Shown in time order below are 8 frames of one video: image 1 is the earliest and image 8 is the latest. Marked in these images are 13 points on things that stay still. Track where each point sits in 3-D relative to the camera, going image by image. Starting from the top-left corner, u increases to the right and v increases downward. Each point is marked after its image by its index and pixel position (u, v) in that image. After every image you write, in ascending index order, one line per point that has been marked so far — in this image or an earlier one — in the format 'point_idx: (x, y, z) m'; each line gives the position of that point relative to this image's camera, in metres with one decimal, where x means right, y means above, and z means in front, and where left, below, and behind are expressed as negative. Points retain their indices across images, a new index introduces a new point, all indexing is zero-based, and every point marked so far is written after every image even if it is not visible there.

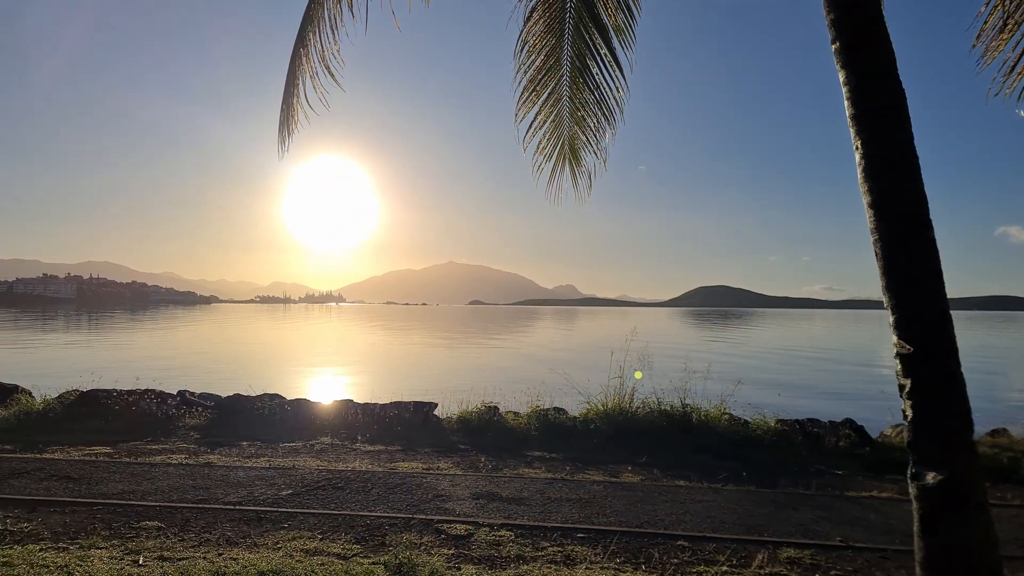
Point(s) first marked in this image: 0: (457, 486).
0: (-0.6, -2.3, +6.7) m
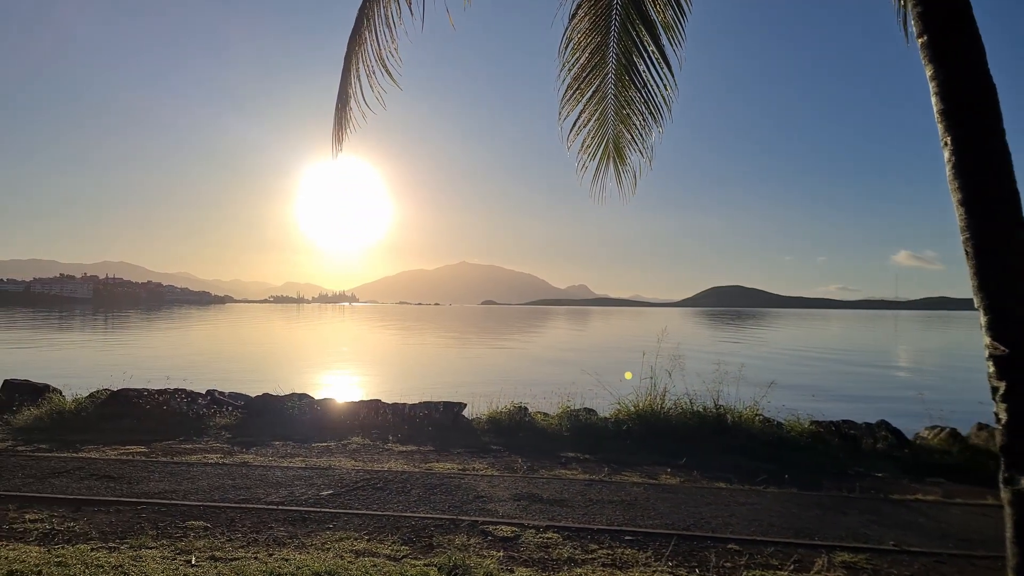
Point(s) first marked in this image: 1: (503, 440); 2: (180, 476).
0: (-0.2, -2.3, +6.6) m
1: (-0.1, -2.4, +9.3) m
2: (-3.9, -2.3, +7.0) m
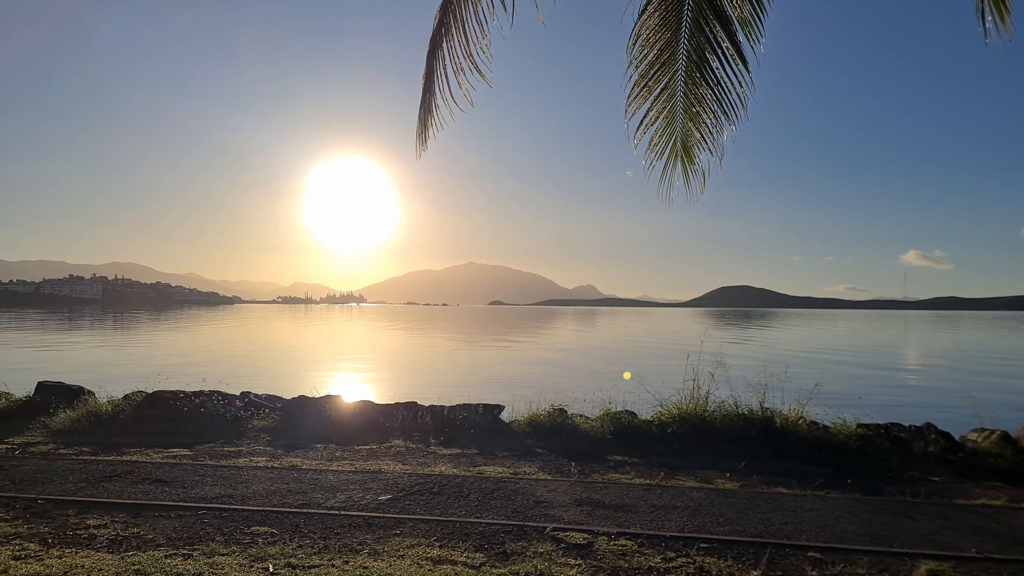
0: (+0.5, -2.3, +6.5) m
1: (+0.5, -2.4, +9.2) m
2: (-3.3, -2.3, +6.9) m
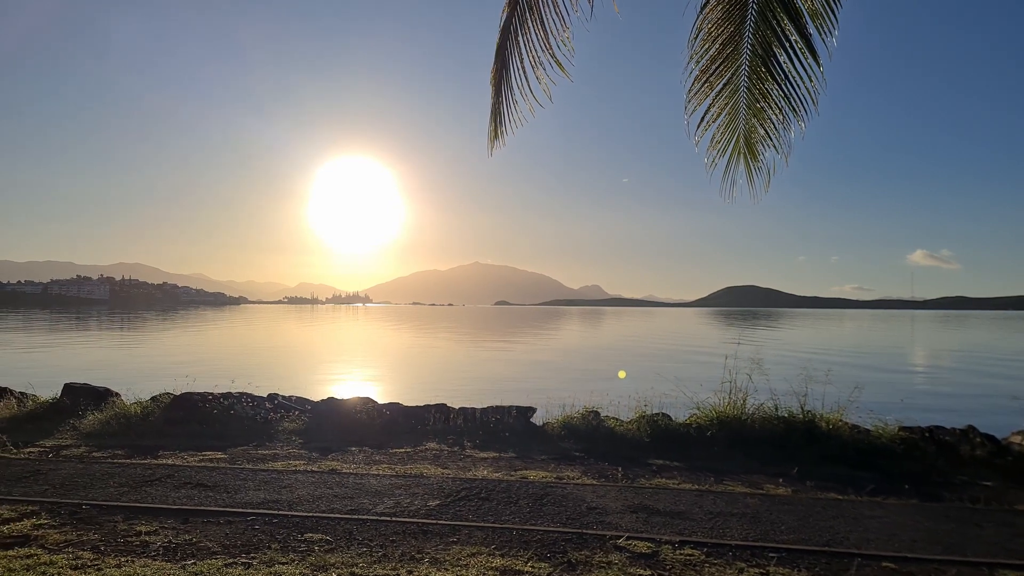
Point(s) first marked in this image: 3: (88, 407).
0: (+1.0, -2.3, +6.3) m
1: (+1.1, -2.5, +9.0) m
2: (-2.7, -2.3, +6.8) m
3: (-7.8, -2.2, +10.8) m
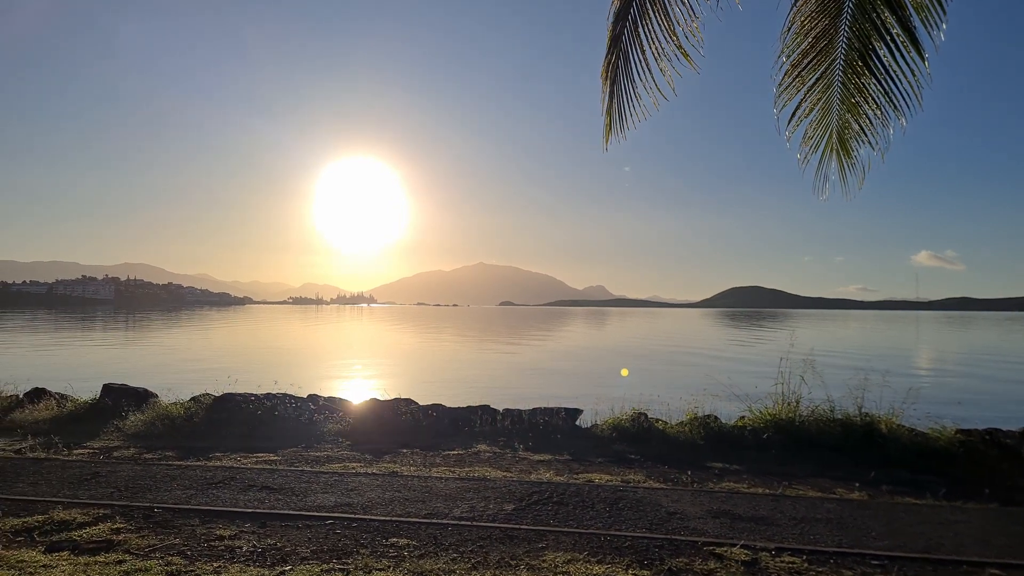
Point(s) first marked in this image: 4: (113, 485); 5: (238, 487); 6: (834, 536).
0: (+1.8, -2.3, +6.2) m
1: (+1.9, -2.5, +8.9) m
2: (-1.9, -2.3, +6.7) m
3: (-7.0, -2.2, +10.7) m
4: (-4.5, -2.2, +6.6) m
5: (-3.1, -2.3, +6.6) m
6: (+3.0, -2.3, +5.4) m
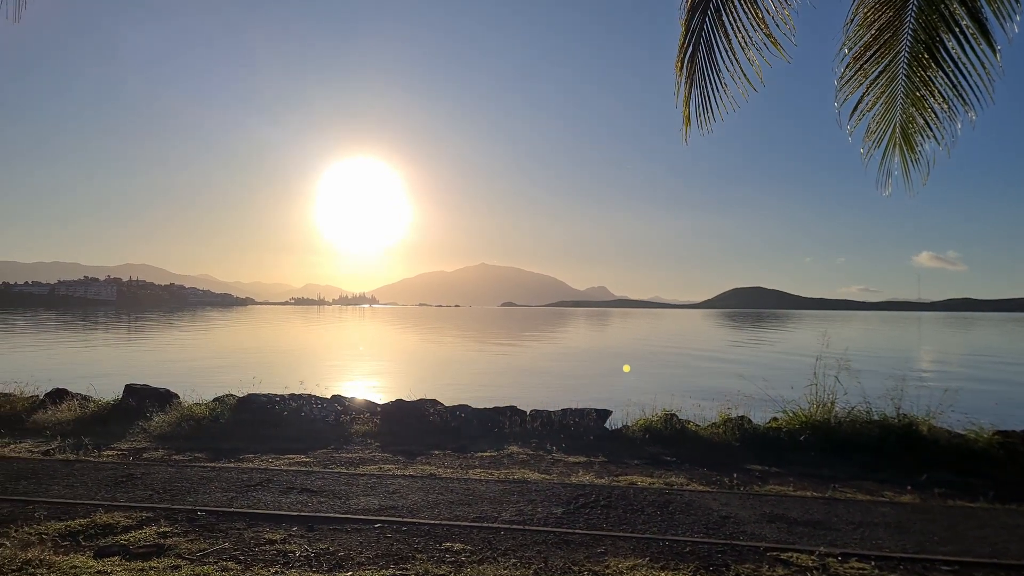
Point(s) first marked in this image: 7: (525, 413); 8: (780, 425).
0: (+2.3, -2.3, +6.1) m
1: (+2.4, -2.5, +8.8) m
2: (-1.5, -2.3, +6.6) m
3: (-6.5, -2.2, +10.6) m
4: (-4.0, -2.2, +6.5) m
5: (-2.6, -2.2, +6.5) m
6: (+3.5, -2.3, +5.2) m
7: (+0.3, -2.3, +10.7) m
8: (+4.3, -2.2, +9.3) m
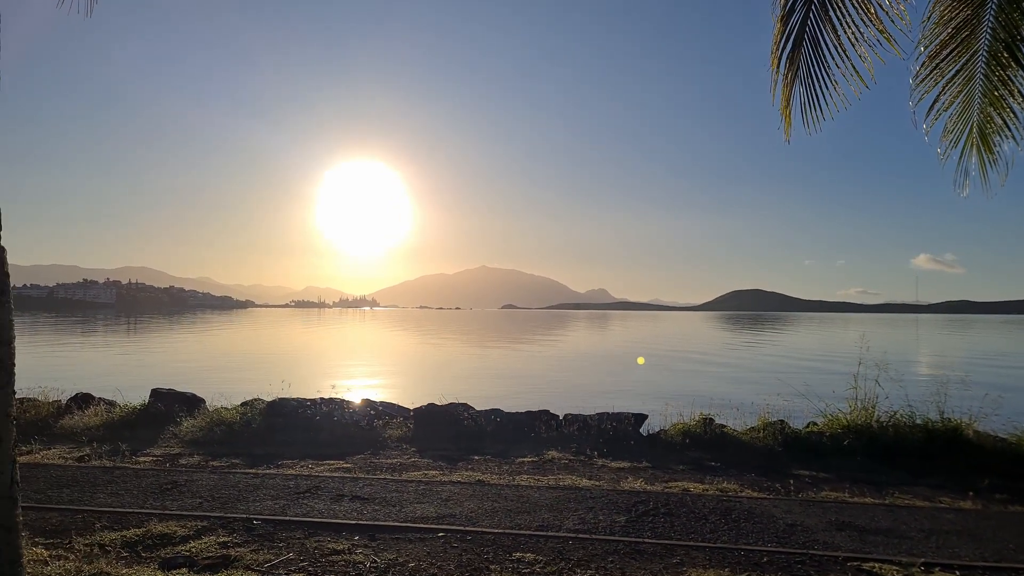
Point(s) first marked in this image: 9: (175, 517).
0: (+2.9, -2.3, +6.0) m
1: (+3.0, -2.5, +8.7) m
2: (-0.9, -2.3, +6.4) m
3: (-5.9, -2.2, +10.4) m
4: (-3.4, -2.3, +6.4) m
5: (-2.0, -2.3, +6.4) m
6: (+4.1, -2.3, +5.1) m
7: (+0.8, -2.3, +10.6) m
8: (+4.9, -2.2, +9.2) m
9: (-3.2, -2.2, +5.6) m
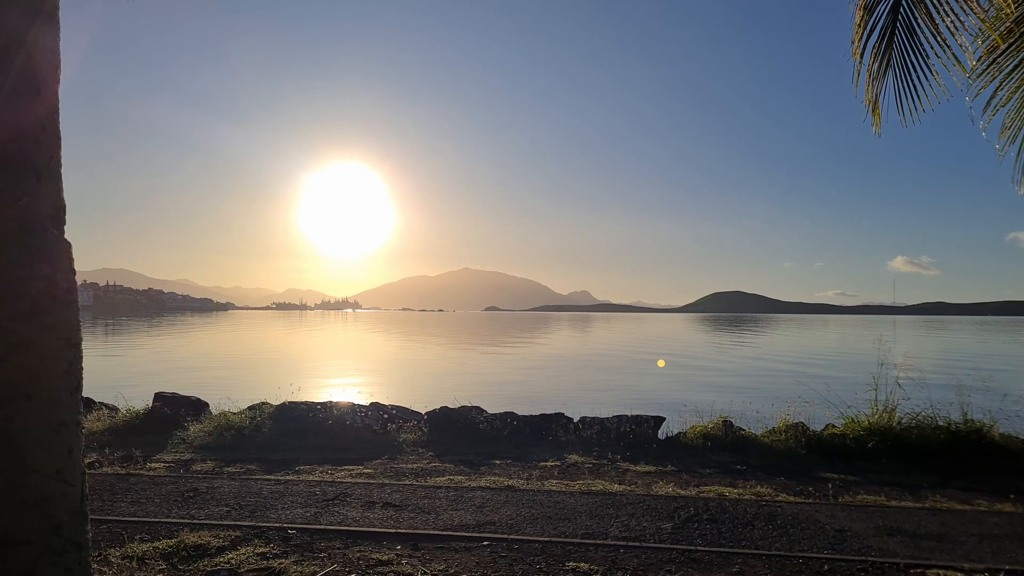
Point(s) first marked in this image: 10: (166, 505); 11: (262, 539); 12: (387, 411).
0: (+3.3, -2.3, +5.9) m
1: (+3.3, -2.5, +8.6) m
2: (-0.5, -2.3, +6.3) m
3: (-5.6, -2.2, +10.1) m
4: (-3.0, -2.3, +6.1) m
5: (-1.6, -2.3, +6.1) m
6: (+4.5, -2.3, +5.1) m
7: (+1.1, -2.4, +10.4) m
8: (+5.2, -2.3, +9.2) m
9: (-2.8, -2.2, +5.3) m
10: (-3.6, -2.2, +6.0) m
11: (-2.2, -2.2, +5.1) m
12: (-2.3, -2.3, +10.9) m
